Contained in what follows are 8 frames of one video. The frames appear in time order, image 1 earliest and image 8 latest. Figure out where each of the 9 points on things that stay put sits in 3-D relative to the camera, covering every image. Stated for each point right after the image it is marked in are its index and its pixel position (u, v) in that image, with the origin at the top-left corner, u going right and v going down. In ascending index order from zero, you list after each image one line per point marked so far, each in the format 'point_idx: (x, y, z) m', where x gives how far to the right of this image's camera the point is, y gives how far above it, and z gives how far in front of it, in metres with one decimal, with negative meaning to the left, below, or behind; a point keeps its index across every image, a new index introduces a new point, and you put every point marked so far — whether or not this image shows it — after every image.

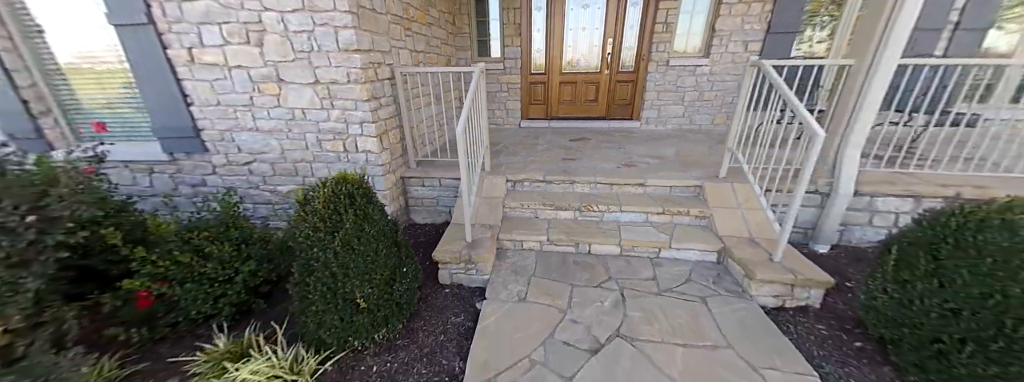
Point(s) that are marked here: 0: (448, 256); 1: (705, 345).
0: (-0.4, -0.4, +2.1) m
1: (+1.0, -0.8, +1.7) m
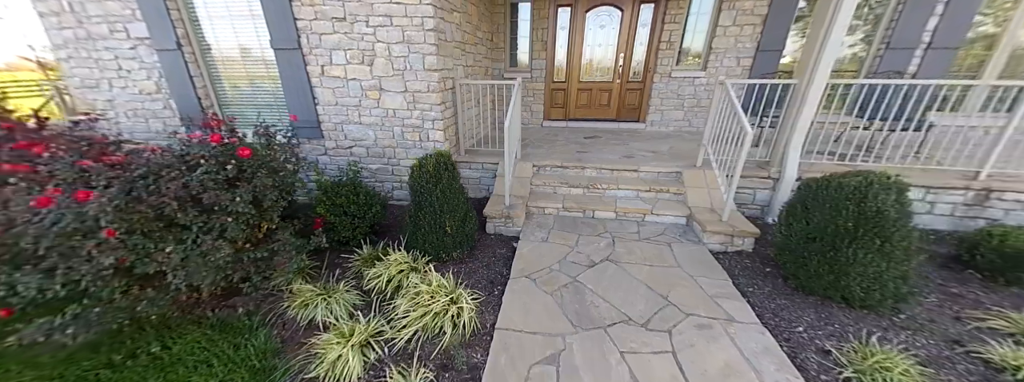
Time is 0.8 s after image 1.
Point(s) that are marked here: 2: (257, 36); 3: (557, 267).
0: (-0.2, -0.2, +3.0) m
1: (+1.3, -0.6, +2.5) m
2: (-2.8, +1.8, +3.4) m
3: (+0.4, -0.6, +2.5) m
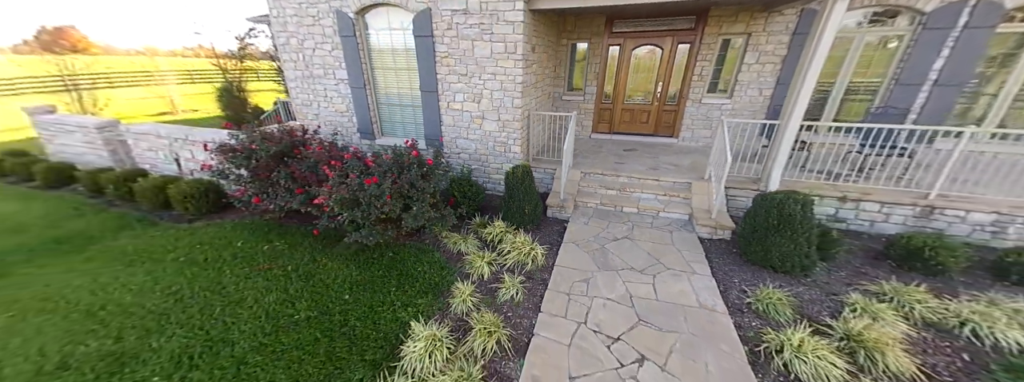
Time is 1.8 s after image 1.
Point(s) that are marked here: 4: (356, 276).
0: (+0.6, -0.2, +4.5) m
1: (+1.9, -0.7, +3.8) m
2: (-1.8, +2.0, +5.3) m
3: (+1.1, -0.6, +4.0) m
4: (-1.8, -1.0, +3.6) m
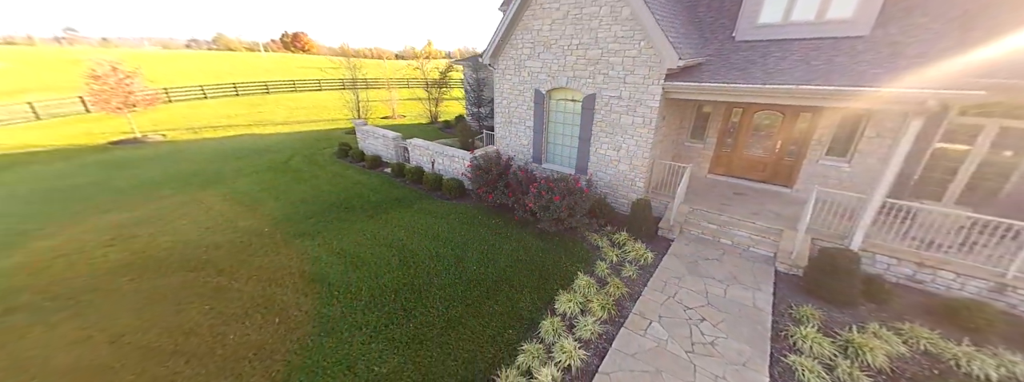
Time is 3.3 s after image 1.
0: (+3.4, -0.8, +6.6) m
1: (+4.3, -1.4, +5.6) m
2: (+1.7, +1.6, +8.2) m
3: (+3.6, -1.3, +6.0) m
4: (+0.7, -1.3, +6.7) m
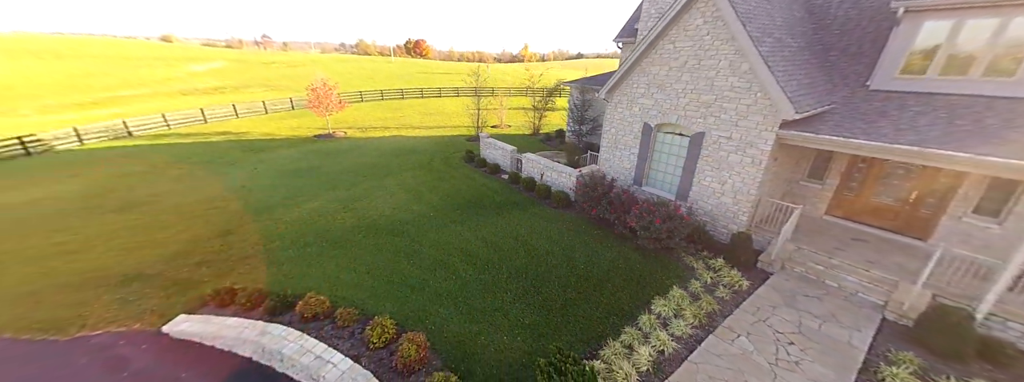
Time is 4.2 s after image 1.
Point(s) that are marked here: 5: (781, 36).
0: (+6.1, -1.7, +7.2) m
1: (+6.7, -2.4, +5.9) m
2: (+5.2, +0.9, +9.2) m
3: (+6.1, -2.2, +6.6) m
4: (+3.5, -1.9, +7.9) m
5: (+6.7, +3.9, +7.3) m
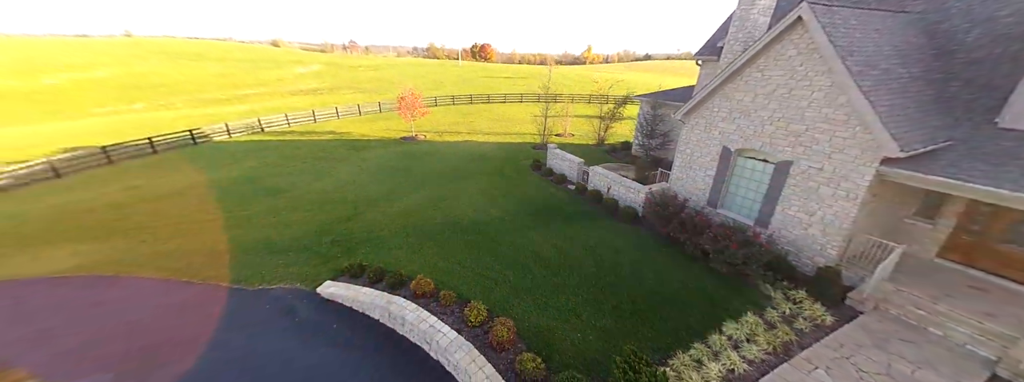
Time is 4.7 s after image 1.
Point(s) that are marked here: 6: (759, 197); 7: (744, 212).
0: (+8.1, -2.5, +7.0) m
1: (+8.3, -3.2, +5.7) m
2: (+7.6, +0.1, +9.1) m
3: (+7.9, -3.0, +6.4) m
4: (+5.6, -2.5, +8.2) m
5: (+9.0, +3.0, +7.0) m
6: (+7.6, -0.2, +9.1) m
7: (+7.5, -0.7, +9.6) m
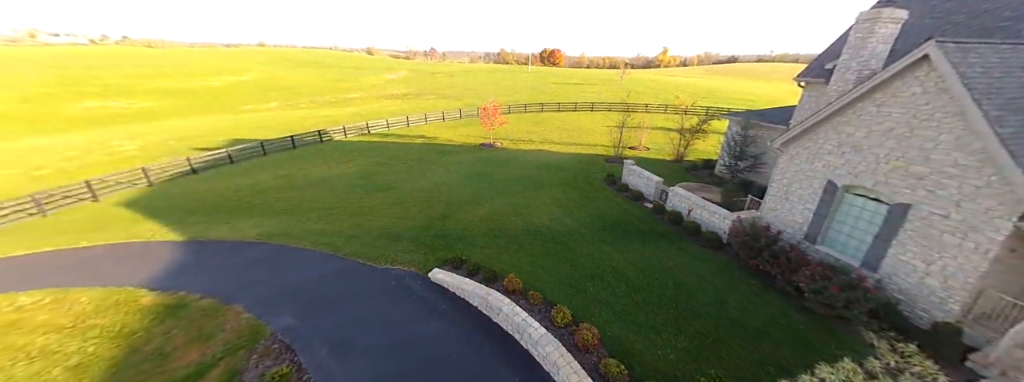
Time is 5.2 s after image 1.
0: (+10.2, -3.7, +6.4) m
1: (+10.1, -4.4, +5.1) m
2: (+10.4, -1.1, +8.6) m
3: (+9.9, -4.1, +5.9) m
4: (+8.0, -3.5, +8.1) m
5: (+11.5, +1.7, +6.3) m
6: (+10.4, -1.3, +8.6) m
7: (+10.3, -1.9, +9.1) m
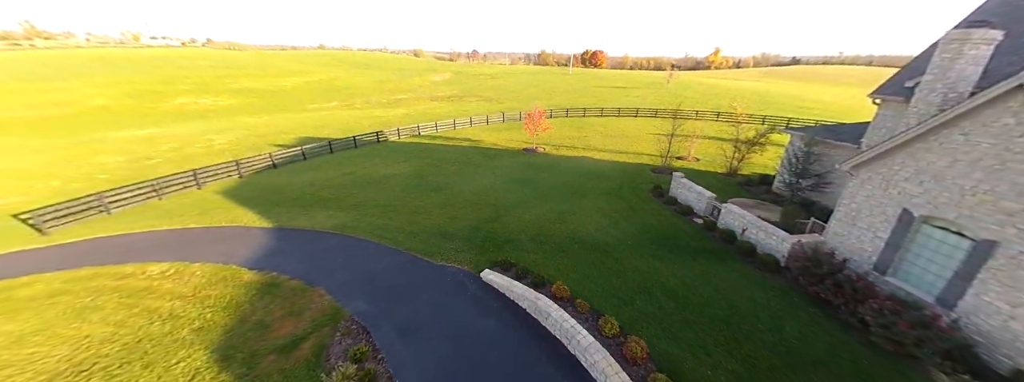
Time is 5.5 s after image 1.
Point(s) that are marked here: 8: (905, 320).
0: (+11.5, -4.6, +6.0) m
1: (+11.3, -5.3, +4.6) m
2: (+12.1, -2.0, +8.1) m
3: (+11.1, -5.0, +5.5) m
4: (+9.5, -4.3, +7.9) m
5: (+13.1, +0.7, +5.7) m
6: (+12.0, -2.3, +8.2) m
7: (+12.0, -2.8, +8.6) m
8: (+10.3, -3.3, +7.7) m
